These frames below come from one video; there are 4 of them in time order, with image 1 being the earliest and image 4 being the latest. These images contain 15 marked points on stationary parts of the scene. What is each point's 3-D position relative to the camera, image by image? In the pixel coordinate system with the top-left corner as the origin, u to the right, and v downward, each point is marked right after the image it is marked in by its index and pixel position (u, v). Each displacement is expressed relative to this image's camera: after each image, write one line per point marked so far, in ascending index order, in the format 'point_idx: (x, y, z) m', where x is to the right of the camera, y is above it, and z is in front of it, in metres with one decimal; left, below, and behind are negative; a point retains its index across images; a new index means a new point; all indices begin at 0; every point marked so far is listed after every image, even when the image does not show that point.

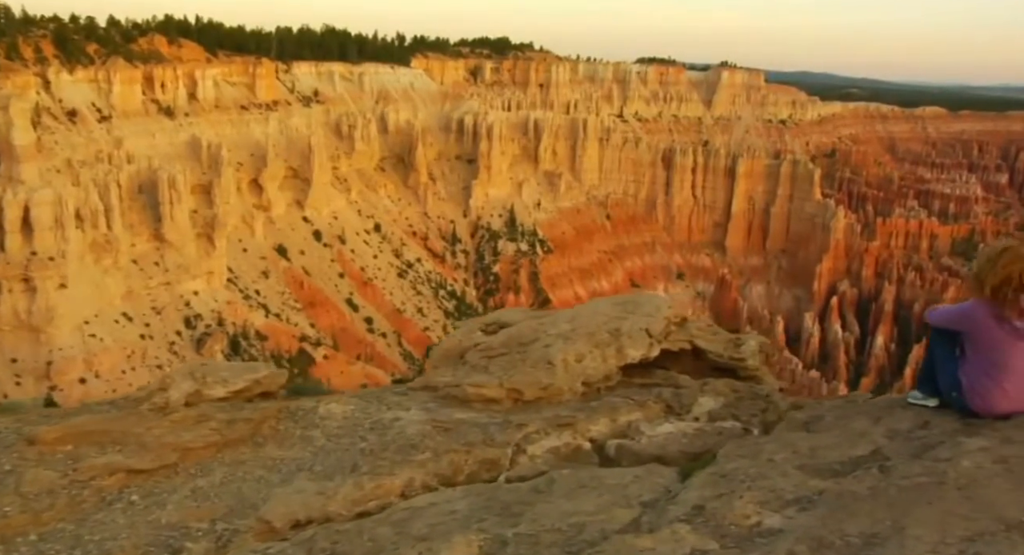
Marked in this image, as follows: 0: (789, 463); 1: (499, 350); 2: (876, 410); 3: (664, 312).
0: (+1.6, -1.1, +4.6) m
1: (-0.2, -0.7, +7.2) m
2: (+2.6, -1.0, +5.7) m
3: (+1.5, -0.4, +7.9) m
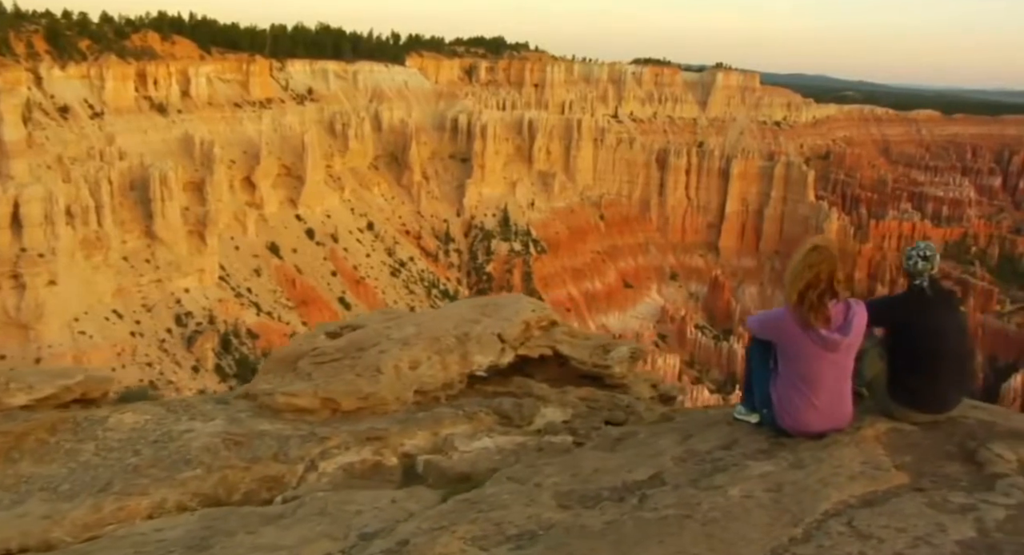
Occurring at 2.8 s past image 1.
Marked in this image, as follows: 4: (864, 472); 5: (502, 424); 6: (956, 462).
0: (+0.2, -1.1, +4.1) m
1: (-1.6, -0.7, +6.7) m
2: (+1.2, -1.0, +5.1) m
3: (+0.1, -0.4, +7.4) m
4: (+1.8, -1.0, +4.0) m
5: (-0.1, -1.2, +6.2) m
6: (+2.5, -1.0, +4.4) m
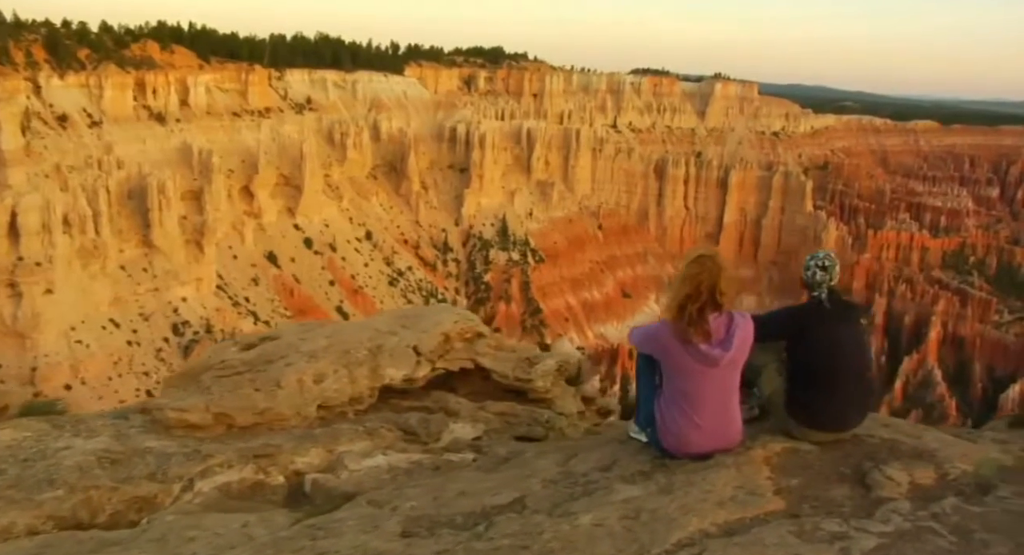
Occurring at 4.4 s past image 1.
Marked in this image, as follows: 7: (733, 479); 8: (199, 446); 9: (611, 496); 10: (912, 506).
0: (-0.5, -1.2, +3.8) m
1: (-2.3, -0.8, +6.5) m
2: (+0.5, -1.1, +4.9) m
3: (-0.6, -0.5, +7.1) m
4: (+1.1, -1.1, +3.7) m
5: (-0.8, -1.2, +5.9) m
6: (+1.7, -1.1, +4.1) m
7: (+1.1, -1.0, +3.9) m
8: (-2.2, -1.2, +5.5) m
9: (+0.5, -1.1, +3.7) m
10: (+2.0, -1.1, +3.8) m
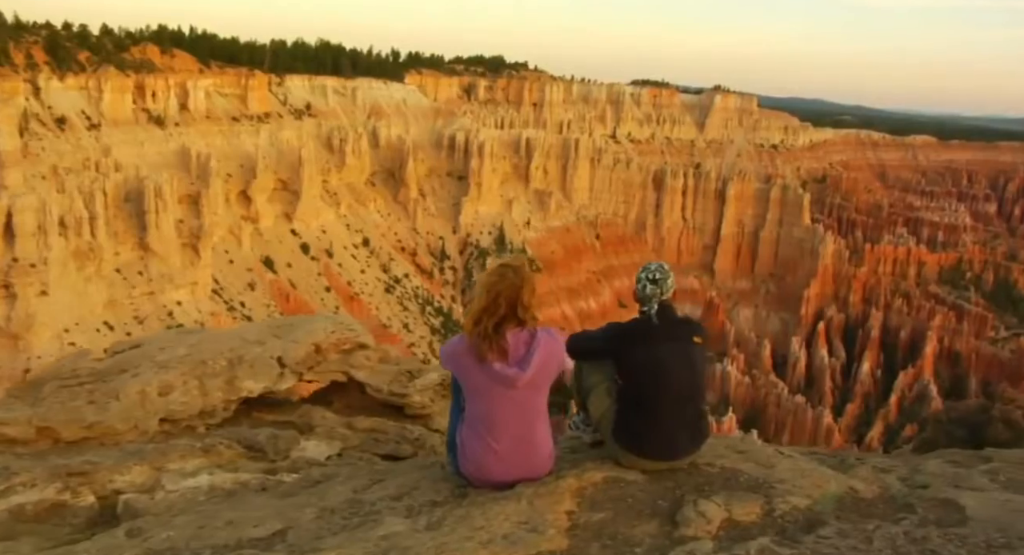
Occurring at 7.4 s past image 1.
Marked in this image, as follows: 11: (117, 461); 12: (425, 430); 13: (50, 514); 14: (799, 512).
0: (-1.6, -1.2, +3.4) m
1: (-3.4, -0.8, +6.1) m
2: (-0.6, -1.1, +4.5) m
3: (-1.7, -0.5, +6.7) m
4: (0.0, -1.1, +3.3) m
5: (-1.9, -1.3, +5.5) m
6: (+0.7, -1.1, +3.7) m
7: (0.0, -1.1, +3.6) m
8: (-3.3, -1.2, +5.1) m
9: (-0.6, -1.1, +3.4) m
10: (+0.9, -1.2, +3.5) m
11: (-2.6, -1.2, +5.2) m
12: (-0.7, -1.3, +6.6) m
13: (-2.7, -1.4, +4.7) m
14: (+1.4, -1.2, +3.9) m
